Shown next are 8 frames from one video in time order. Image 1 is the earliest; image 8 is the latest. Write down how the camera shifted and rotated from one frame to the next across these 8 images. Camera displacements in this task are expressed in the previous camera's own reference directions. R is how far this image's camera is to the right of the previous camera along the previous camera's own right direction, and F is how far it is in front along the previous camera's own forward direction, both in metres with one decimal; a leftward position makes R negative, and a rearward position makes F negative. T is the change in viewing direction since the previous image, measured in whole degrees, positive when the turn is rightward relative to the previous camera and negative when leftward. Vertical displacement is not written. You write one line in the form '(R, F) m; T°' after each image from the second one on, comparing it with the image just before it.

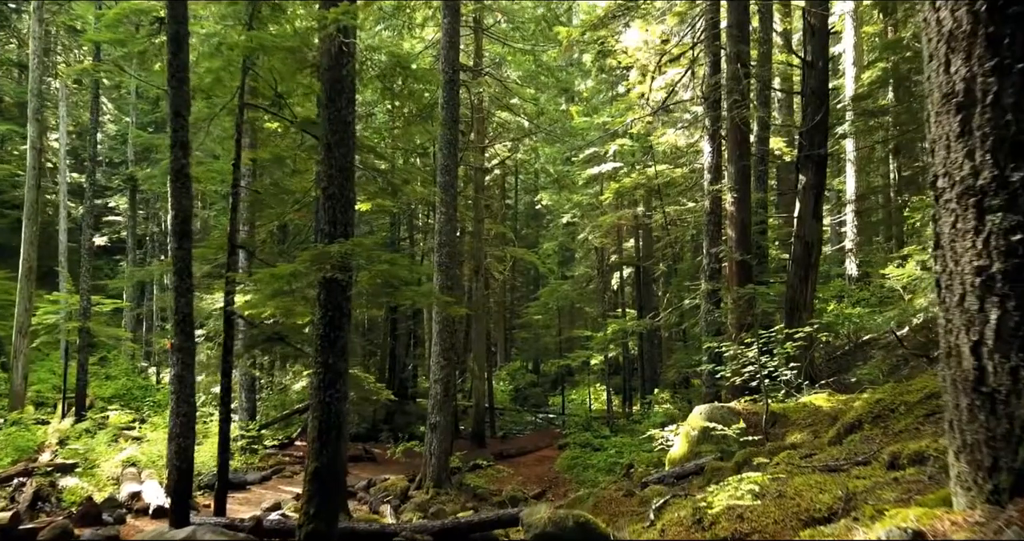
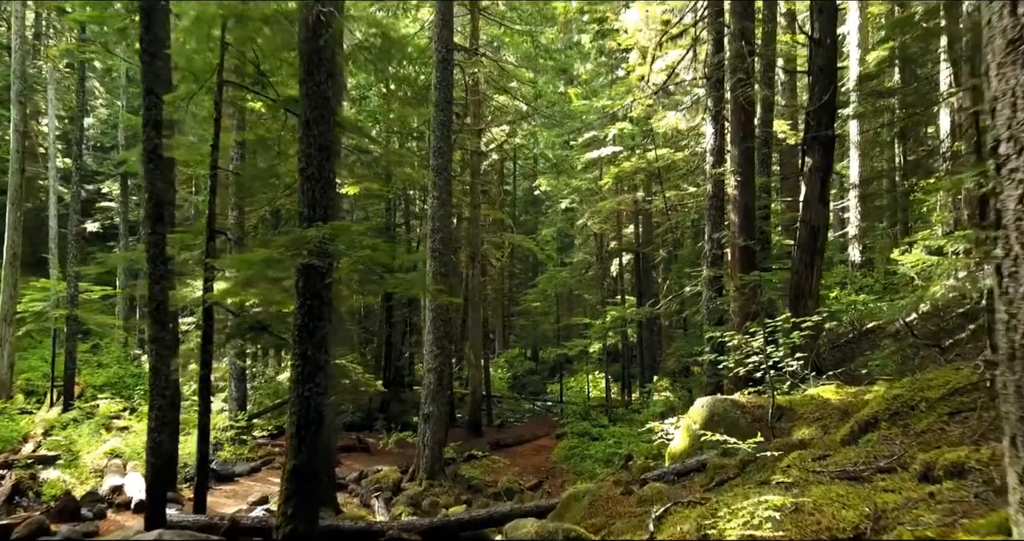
(+0.1, +0.4) m; 0°
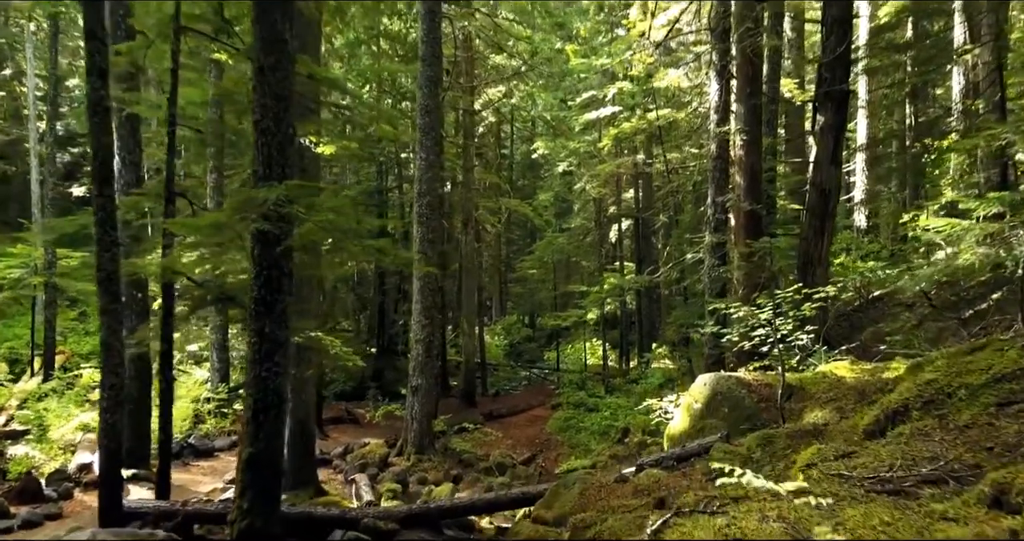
(+0.1, +0.7) m; 0°
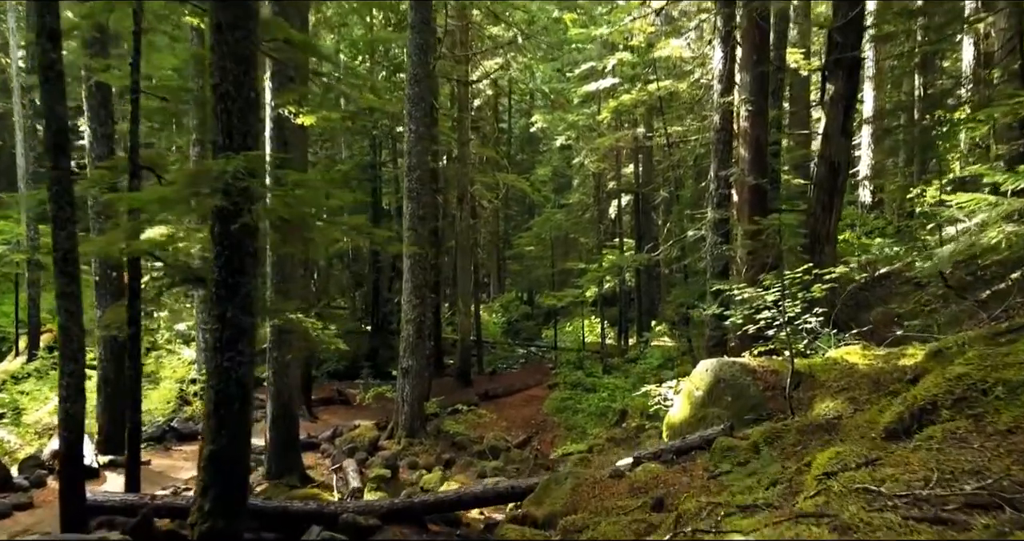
(+0.1, +0.5) m; 0°
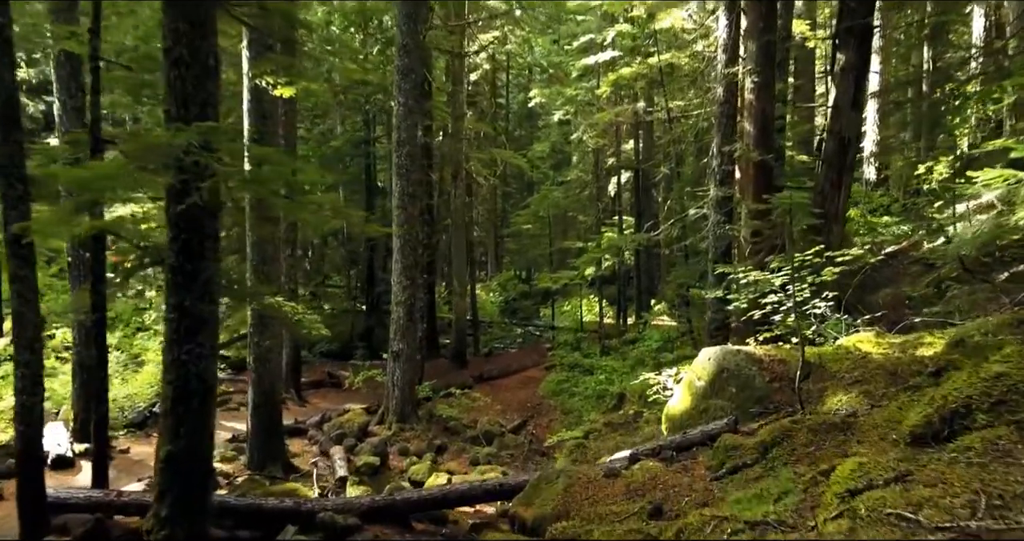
(+0.1, +0.5) m; 0°
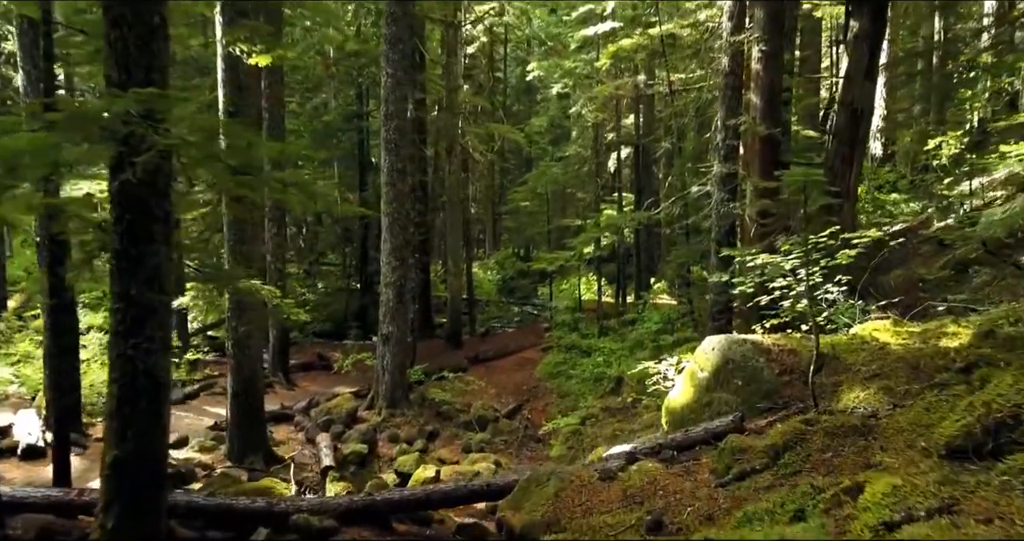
(+0.1, +0.5) m; 0°
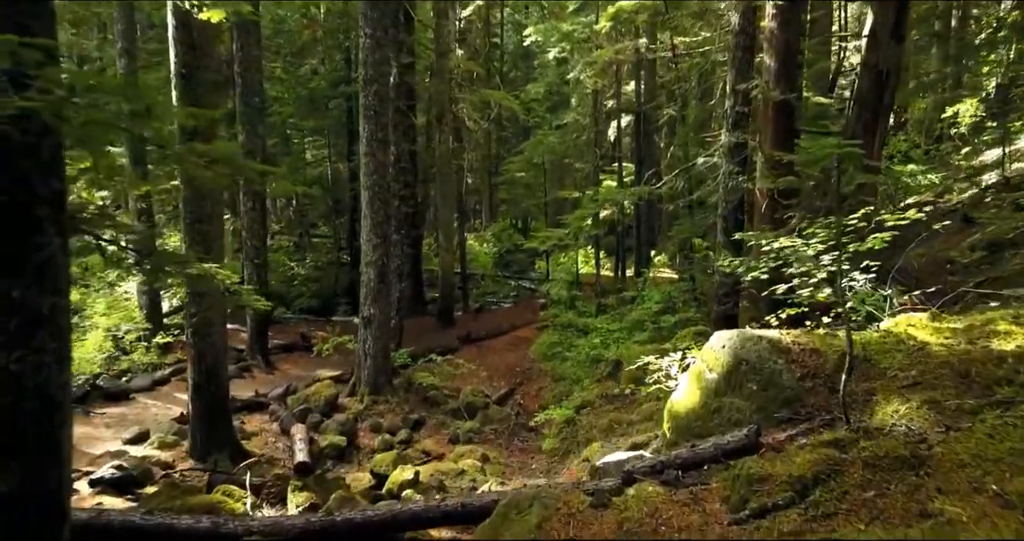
(+0.1, +0.8) m; 0°
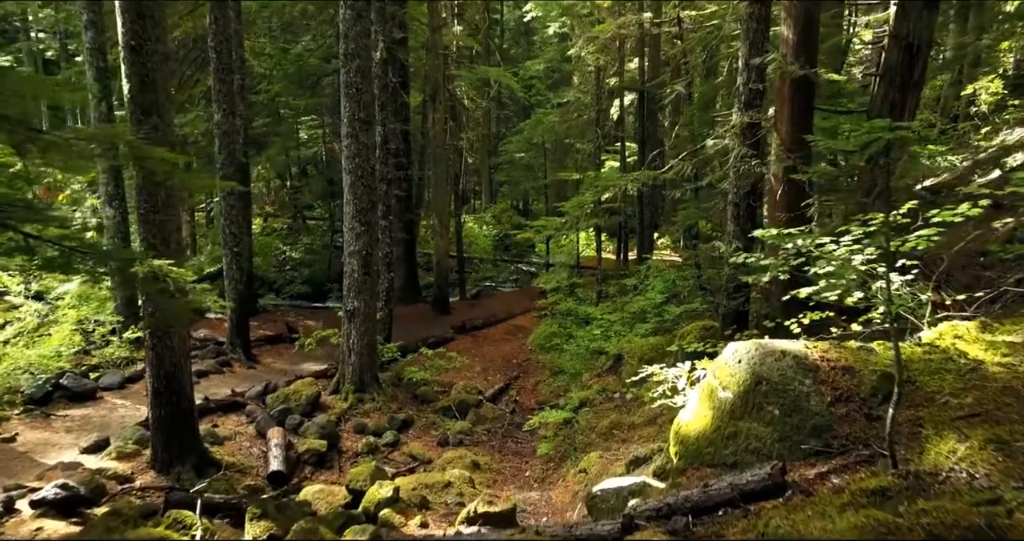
(+0.1, +0.7) m; 0°
